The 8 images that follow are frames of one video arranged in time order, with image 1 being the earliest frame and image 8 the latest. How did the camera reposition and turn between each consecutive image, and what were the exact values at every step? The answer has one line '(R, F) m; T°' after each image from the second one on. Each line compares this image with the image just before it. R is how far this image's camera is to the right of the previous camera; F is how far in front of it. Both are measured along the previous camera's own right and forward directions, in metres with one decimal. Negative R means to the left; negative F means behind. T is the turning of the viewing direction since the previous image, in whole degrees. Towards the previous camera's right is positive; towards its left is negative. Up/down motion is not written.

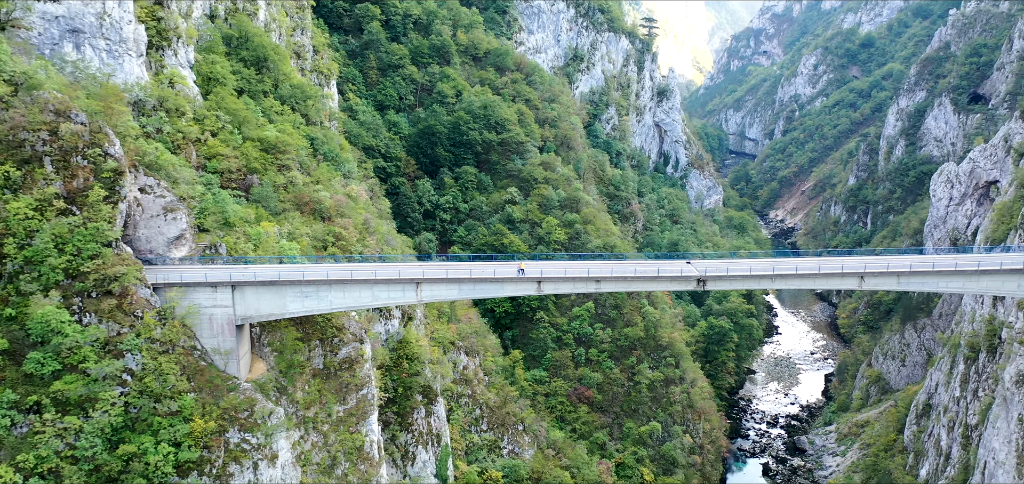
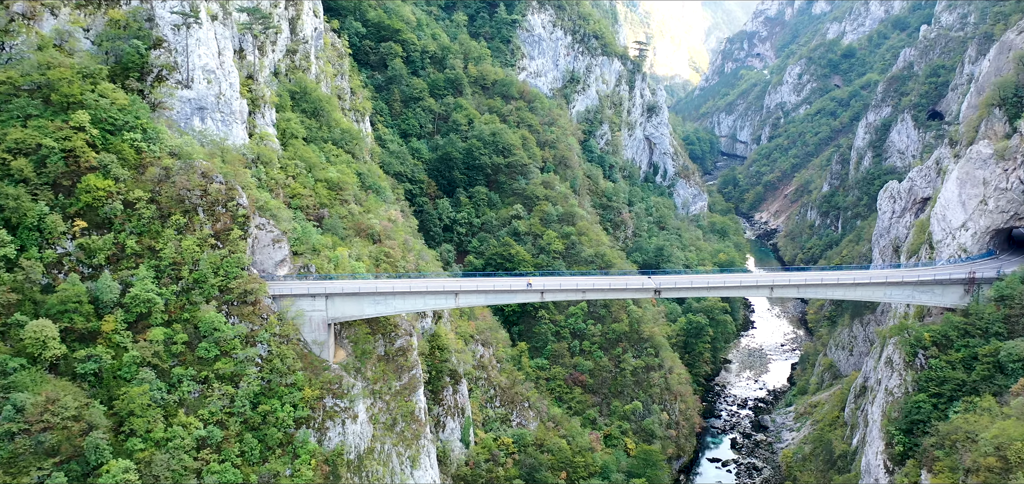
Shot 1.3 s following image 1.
(-0.3, -6.3) m; 0°
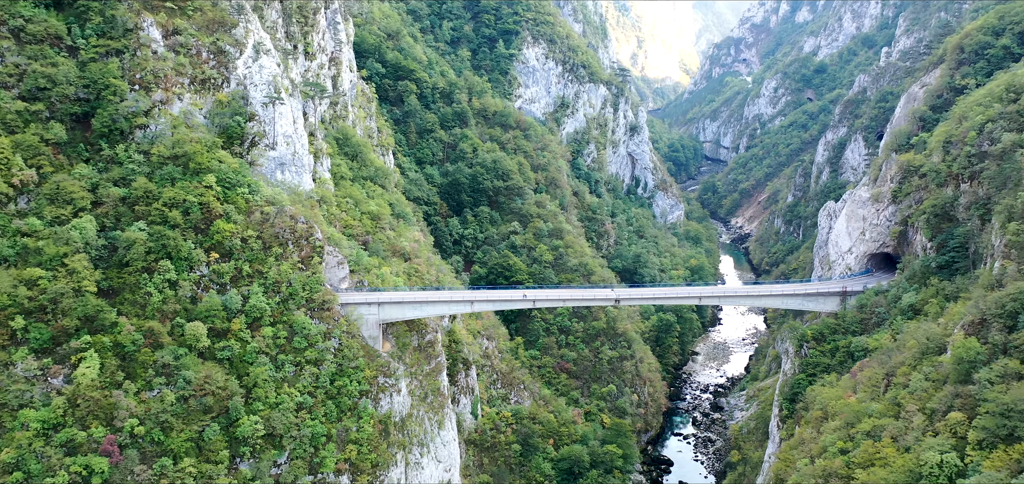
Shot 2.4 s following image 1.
(-0.2, -8.4) m; 0°
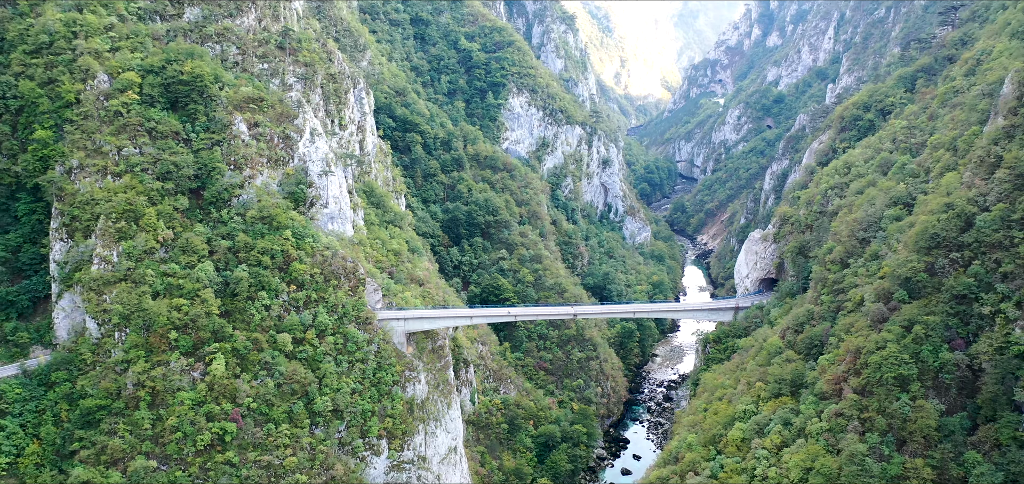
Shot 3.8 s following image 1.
(+0.2, -12.1) m; +1°
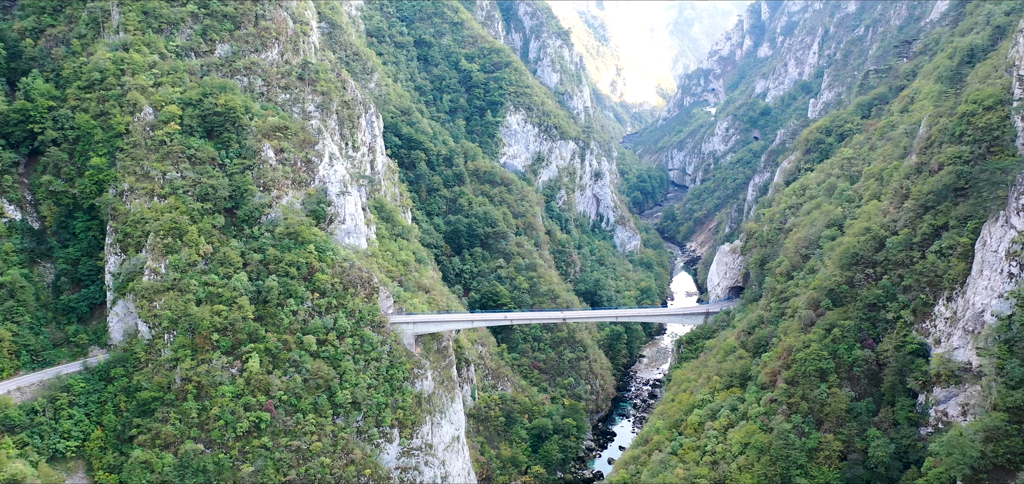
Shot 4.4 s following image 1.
(+0.1, -5.5) m; 0°
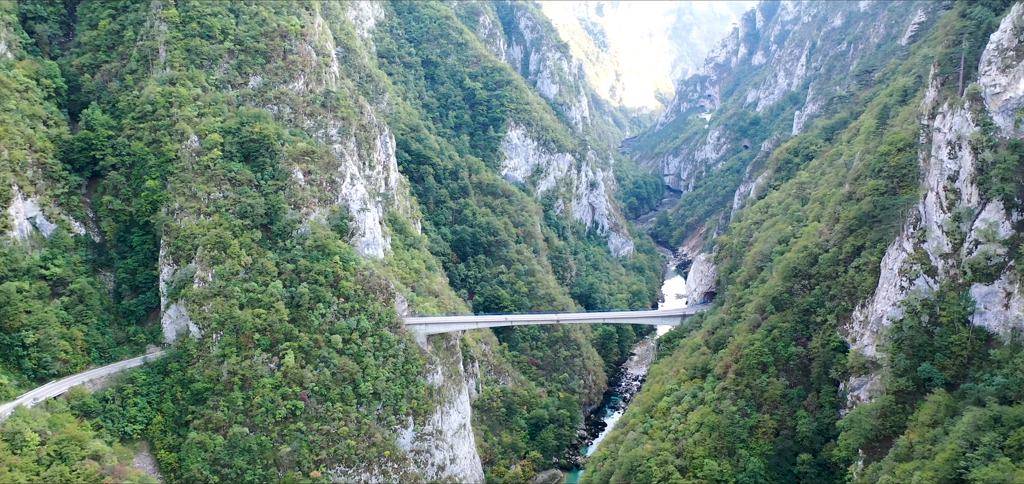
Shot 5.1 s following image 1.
(+0.1, -6.6) m; 0°
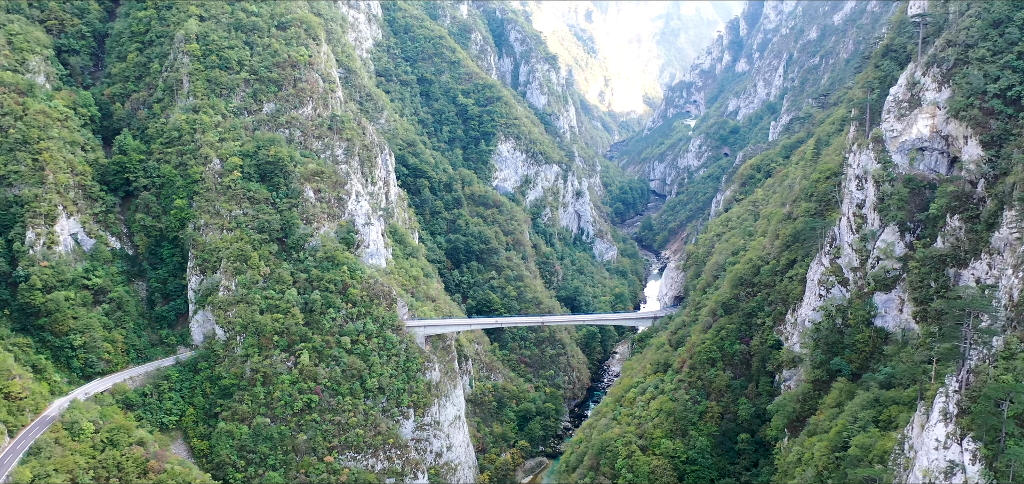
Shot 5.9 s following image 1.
(+0.2, -6.4) m; +1°
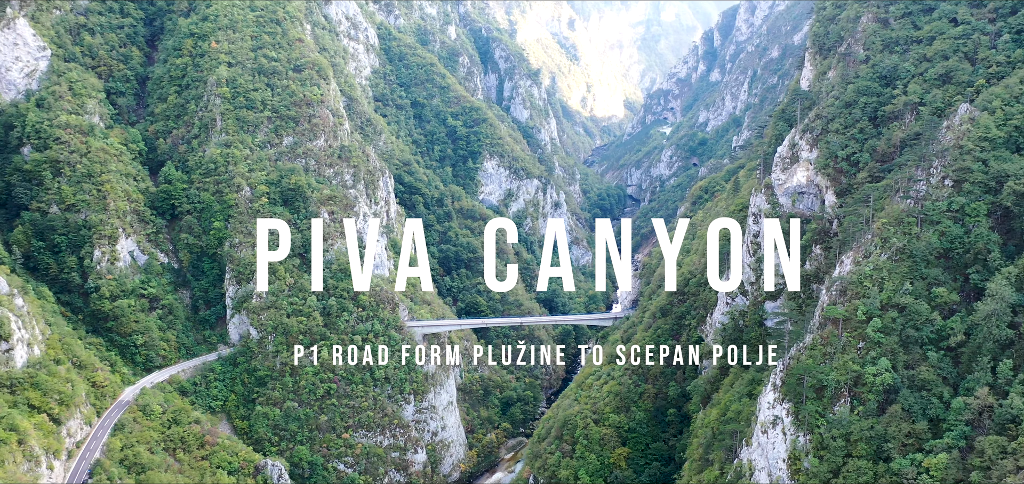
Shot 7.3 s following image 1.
(+0.3, -11.7) m; +1°
